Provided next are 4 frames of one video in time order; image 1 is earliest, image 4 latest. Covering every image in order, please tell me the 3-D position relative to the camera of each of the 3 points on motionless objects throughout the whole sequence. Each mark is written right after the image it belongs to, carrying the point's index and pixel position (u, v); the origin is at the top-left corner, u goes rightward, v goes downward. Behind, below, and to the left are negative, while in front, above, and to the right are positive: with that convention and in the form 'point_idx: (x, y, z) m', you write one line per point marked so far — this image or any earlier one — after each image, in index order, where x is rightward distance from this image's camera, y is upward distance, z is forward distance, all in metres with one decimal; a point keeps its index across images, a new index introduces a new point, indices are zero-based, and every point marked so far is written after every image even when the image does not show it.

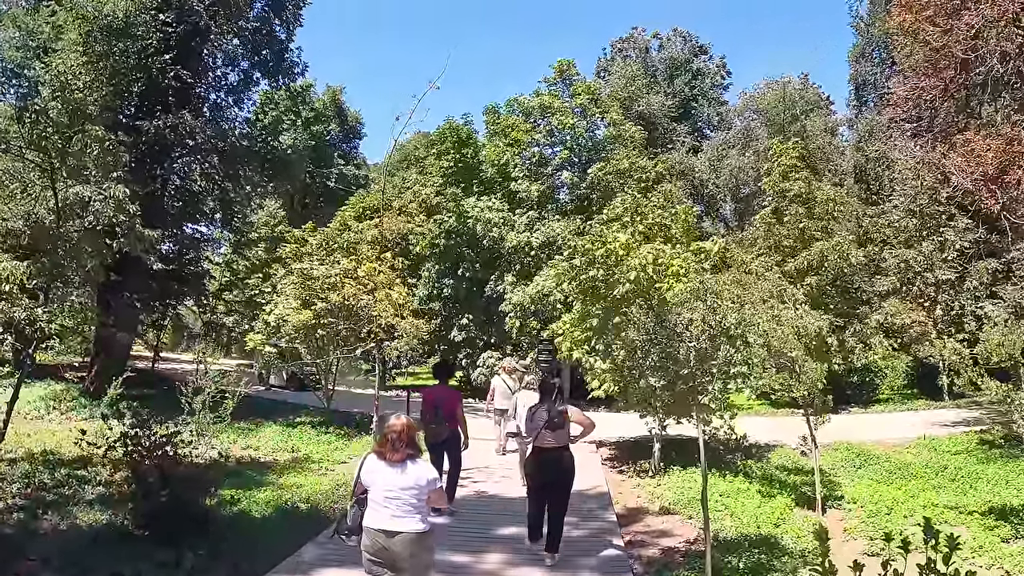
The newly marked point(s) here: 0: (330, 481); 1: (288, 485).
0: (-1.9, -2.0, +7.9) m
1: (-2.3, -2.0, +7.7) m
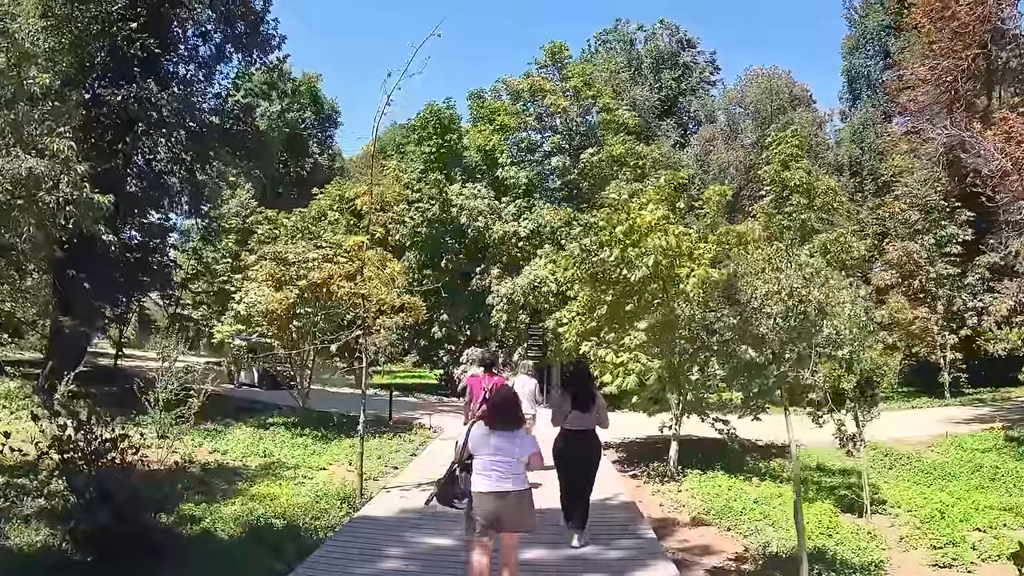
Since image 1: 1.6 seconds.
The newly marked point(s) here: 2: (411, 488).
0: (-1.9, -1.8, +6.9) m
1: (-2.2, -1.8, +6.7) m
2: (-0.9, -1.8, +6.8) m
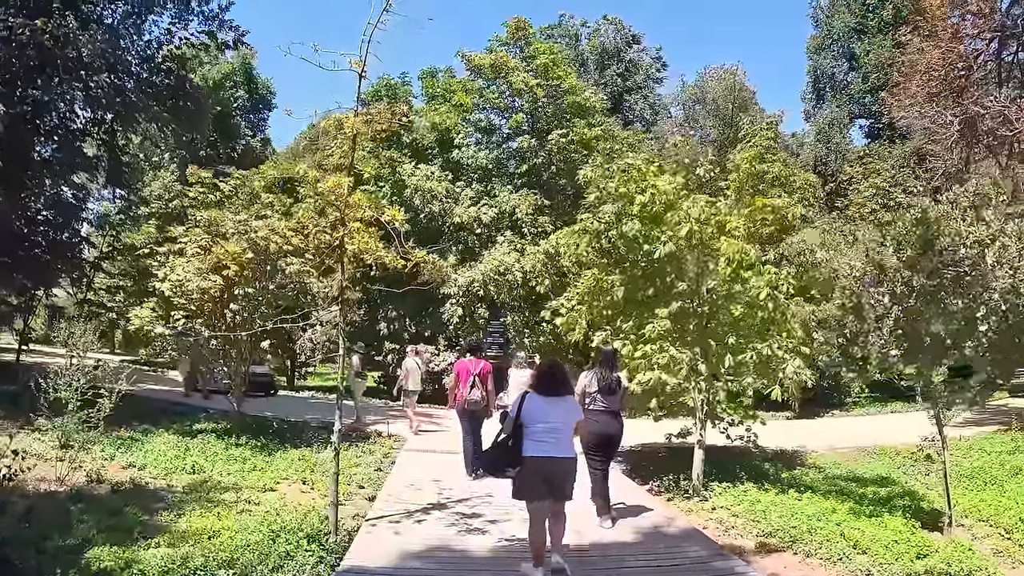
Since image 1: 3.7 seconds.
0: (-1.8, -1.6, +5.2) m
1: (-2.1, -1.6, +4.9) m
2: (-0.8, -1.6, +5.3) m
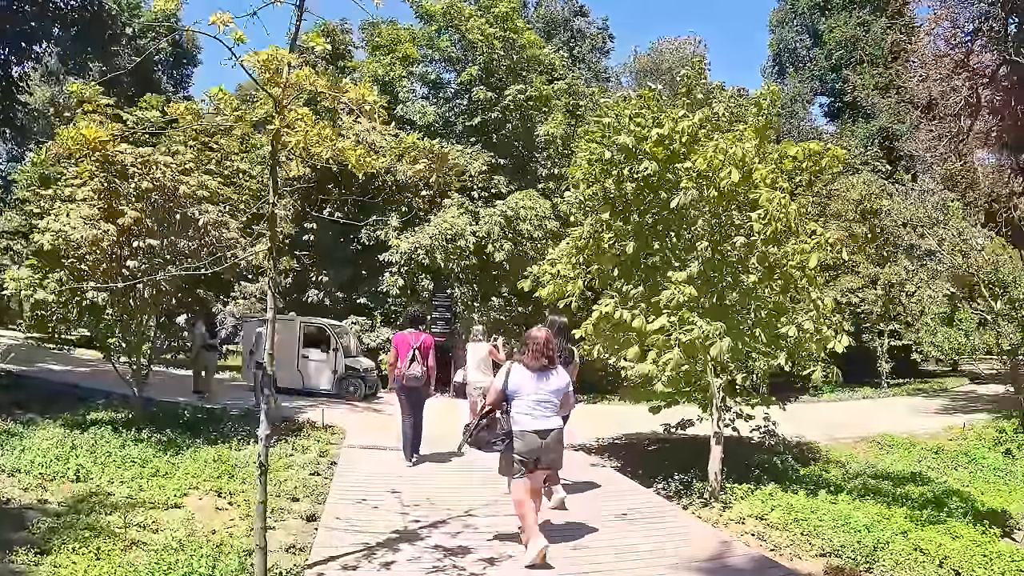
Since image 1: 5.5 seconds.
0: (-1.7, -1.3, +3.7) m
1: (-2.0, -1.3, +3.4) m
2: (-0.8, -1.3, +3.8) m
